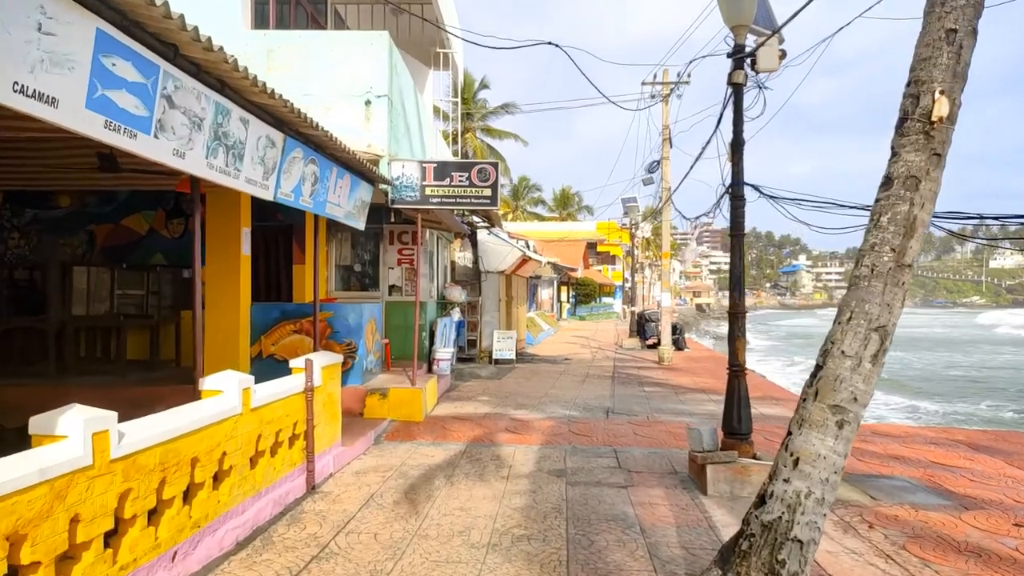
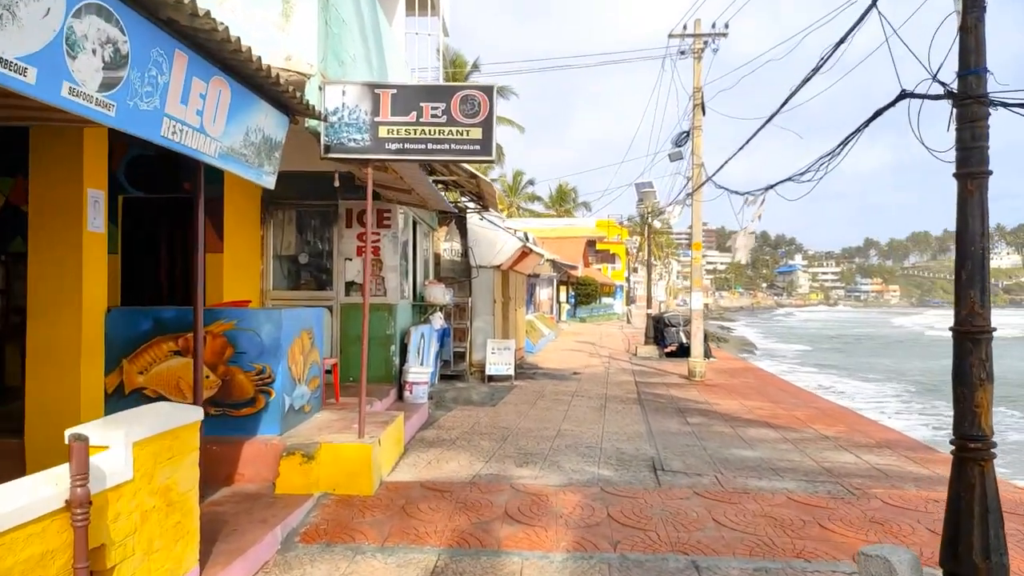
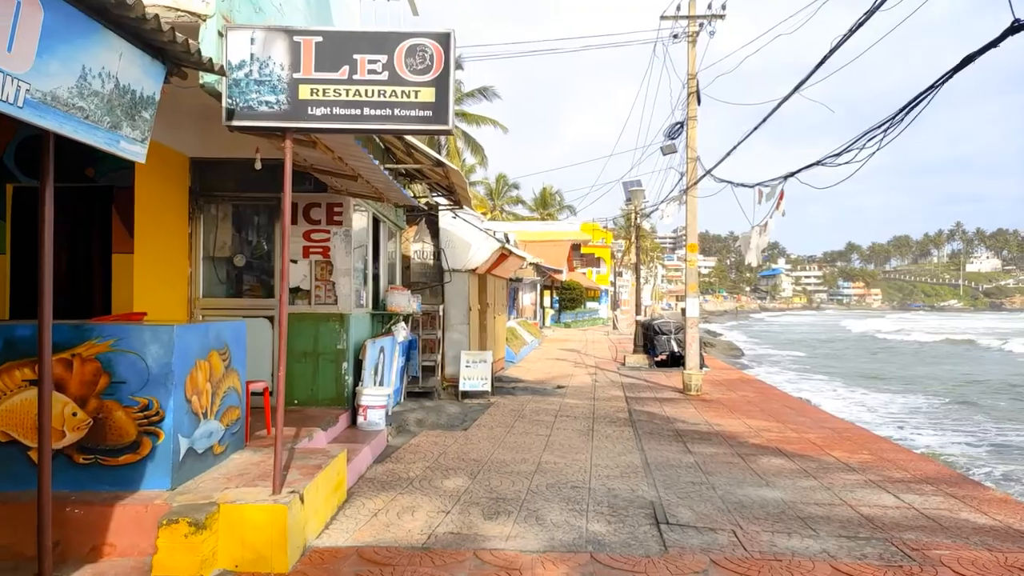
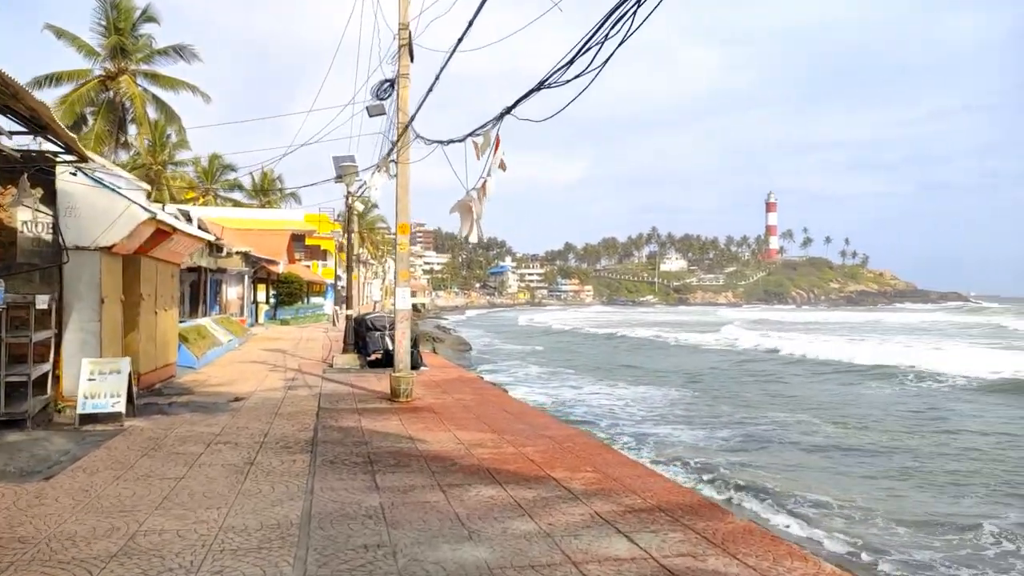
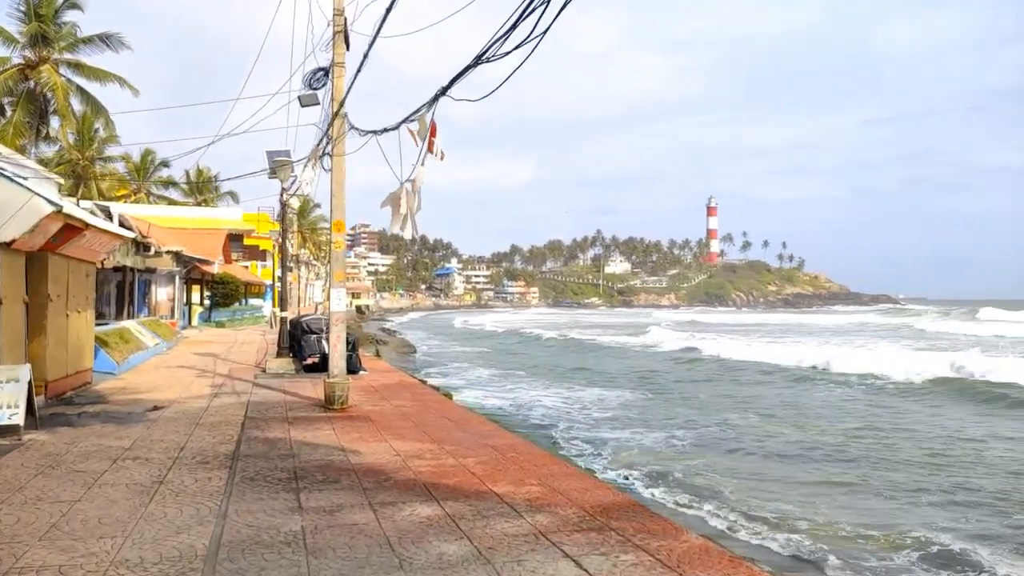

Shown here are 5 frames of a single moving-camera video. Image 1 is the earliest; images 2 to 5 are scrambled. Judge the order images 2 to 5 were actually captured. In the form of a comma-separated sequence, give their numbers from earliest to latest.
2, 3, 4, 5
